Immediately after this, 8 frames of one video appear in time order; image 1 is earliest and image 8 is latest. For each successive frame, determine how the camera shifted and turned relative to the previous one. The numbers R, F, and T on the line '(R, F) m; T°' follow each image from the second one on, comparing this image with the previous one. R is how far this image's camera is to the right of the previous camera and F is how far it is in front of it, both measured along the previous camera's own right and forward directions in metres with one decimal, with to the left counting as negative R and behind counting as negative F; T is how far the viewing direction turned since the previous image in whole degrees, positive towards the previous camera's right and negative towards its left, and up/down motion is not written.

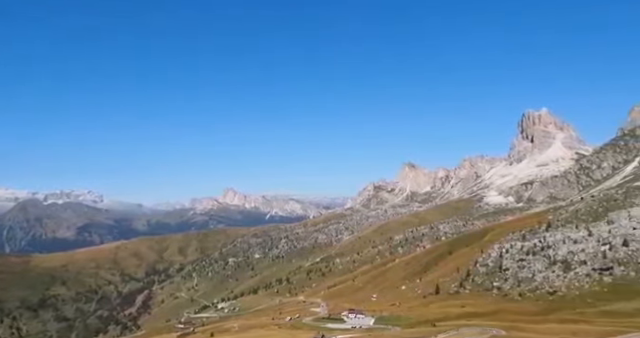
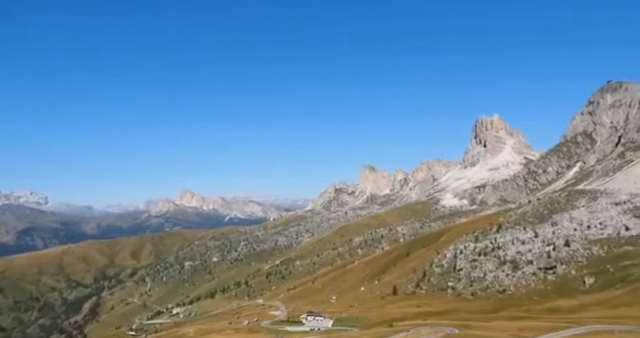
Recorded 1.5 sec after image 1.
(+0.5, -11.0) m; +4°
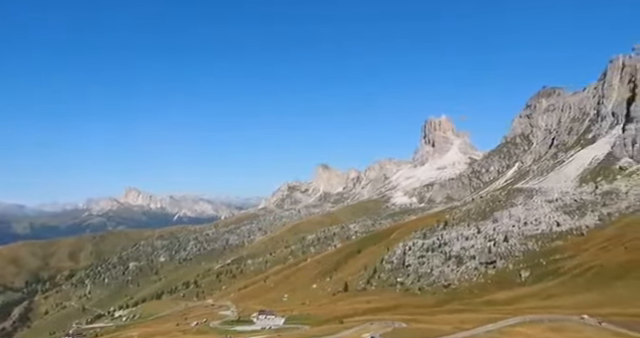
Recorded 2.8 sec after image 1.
(+0.9, -9.4) m; +5°
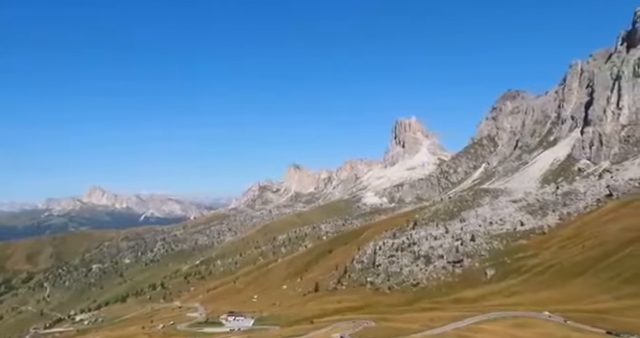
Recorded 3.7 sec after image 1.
(+0.7, -3.2) m; +3°
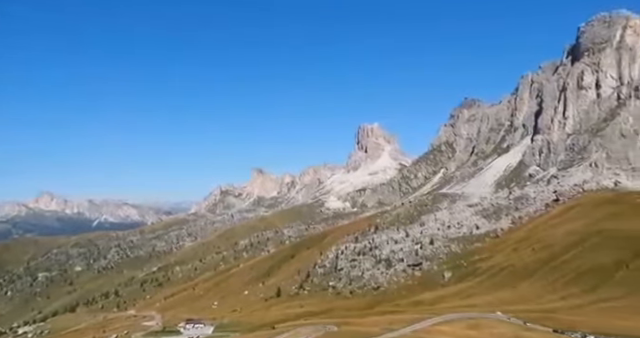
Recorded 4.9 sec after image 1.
(+0.8, -4.5) m; +4°
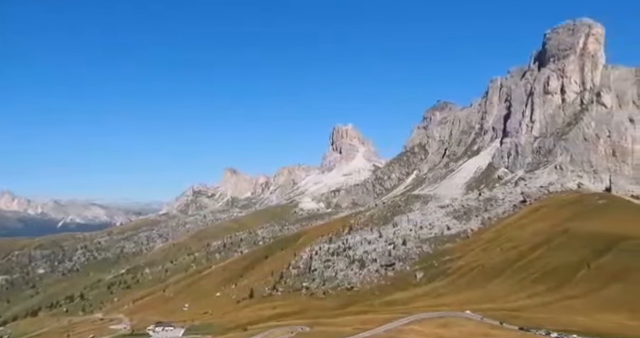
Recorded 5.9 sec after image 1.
(+0.4, -2.2) m; +2°
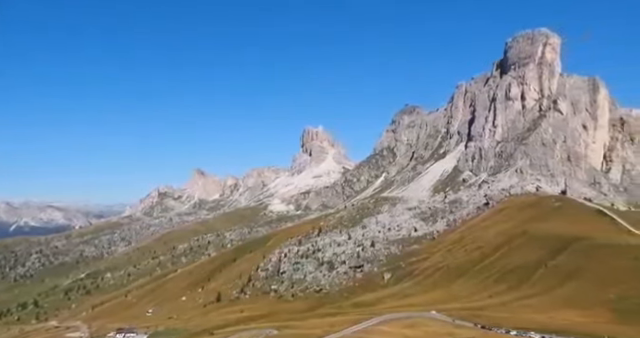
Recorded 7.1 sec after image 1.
(+0.5, -2.9) m; +3°
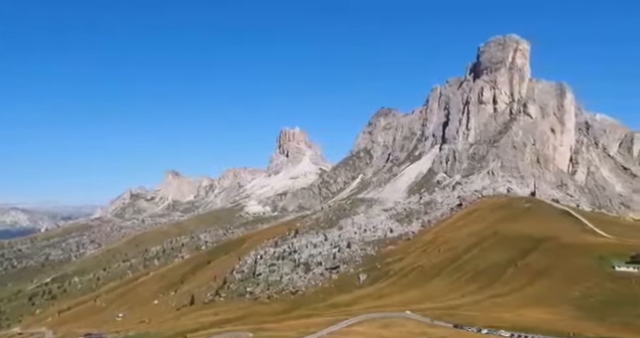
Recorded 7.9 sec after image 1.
(0.0, -2.0) m; +2°
